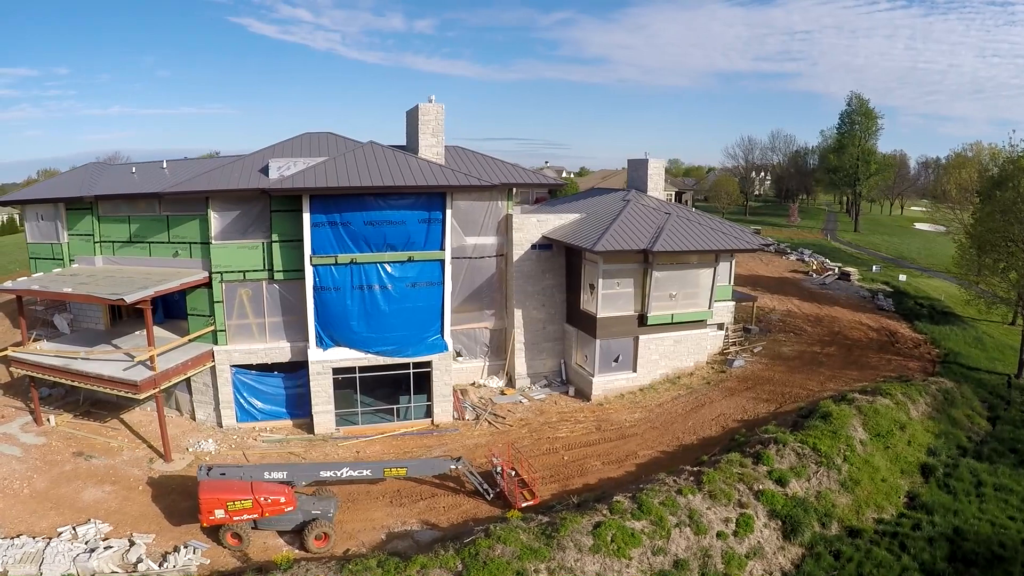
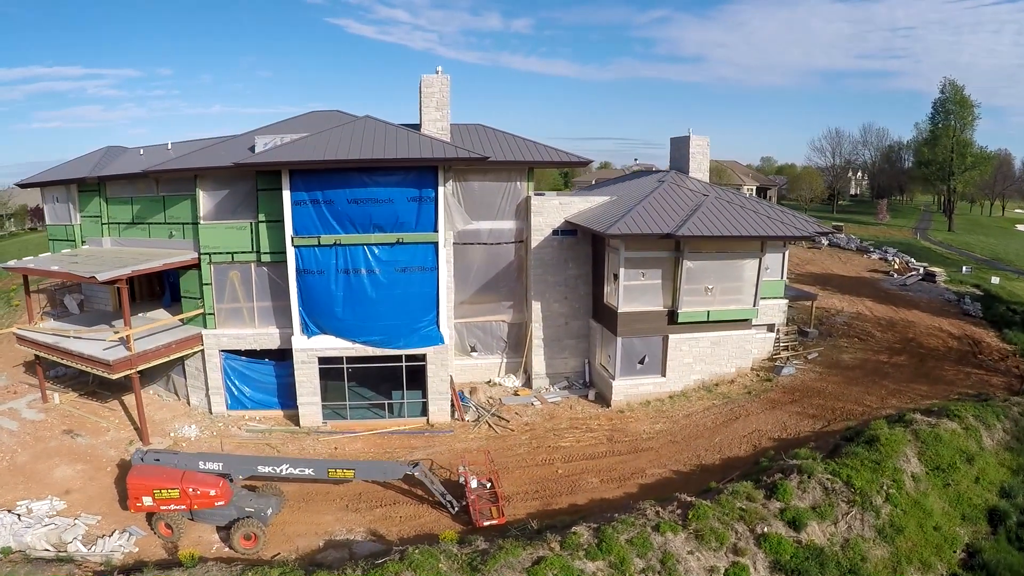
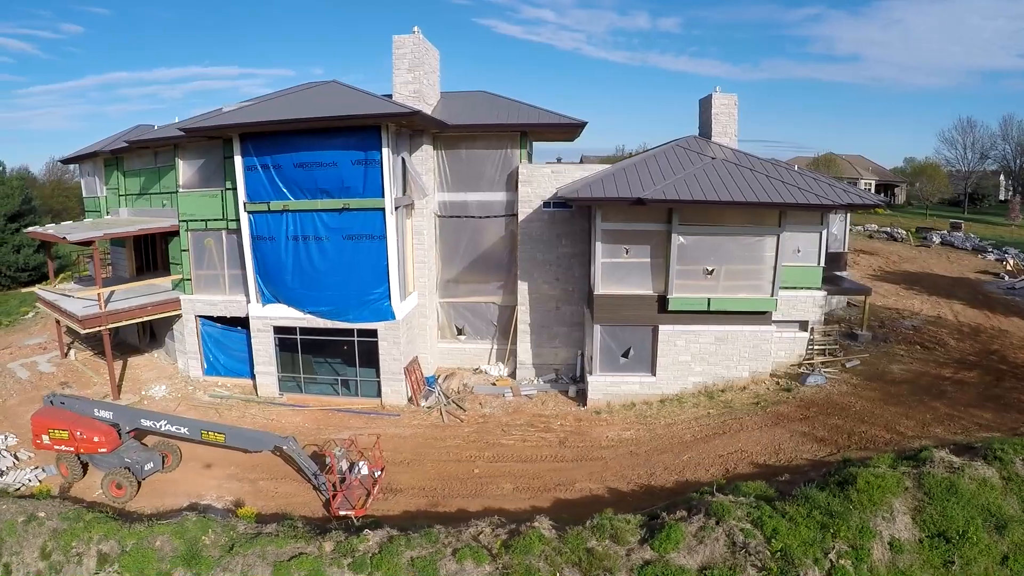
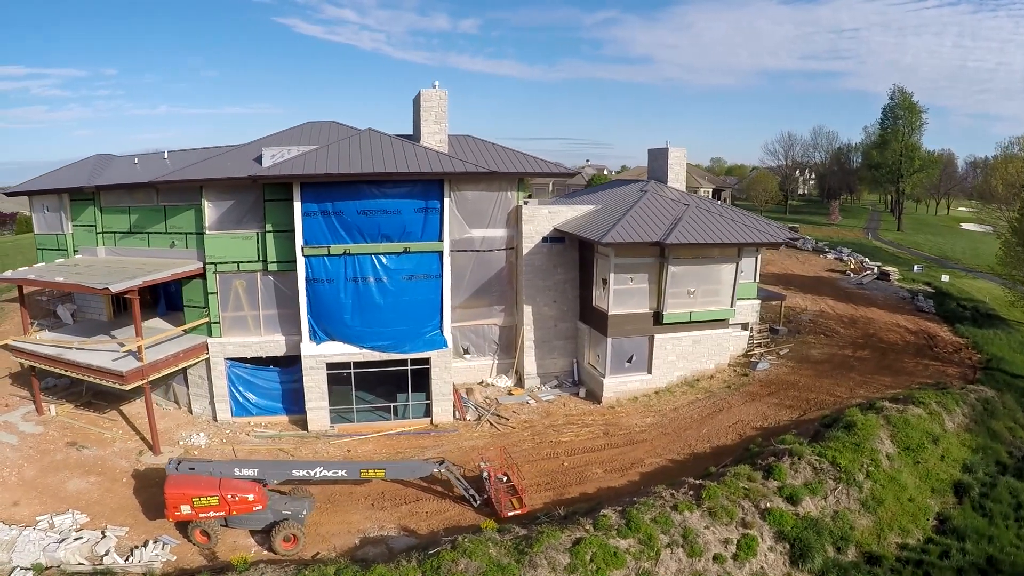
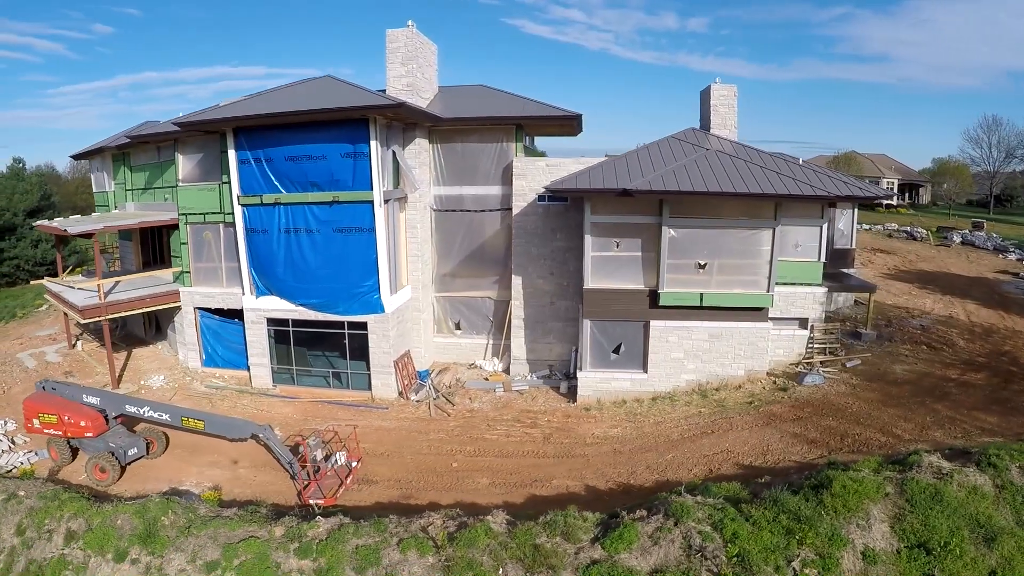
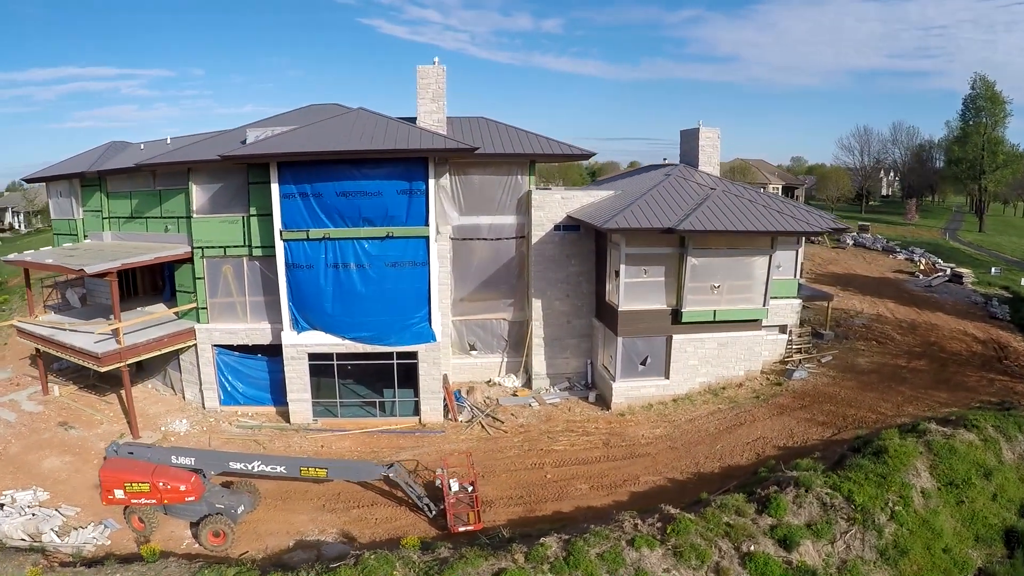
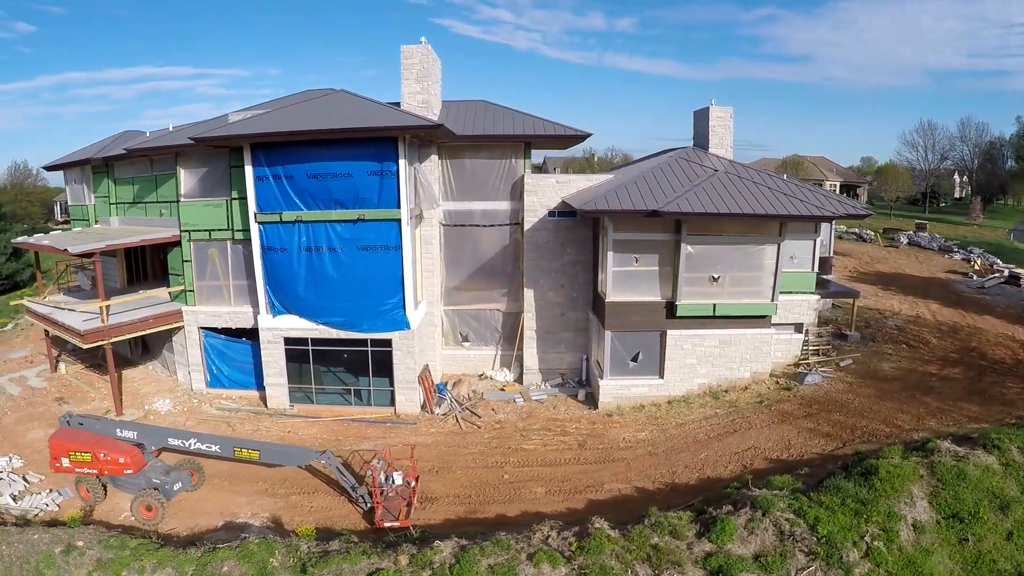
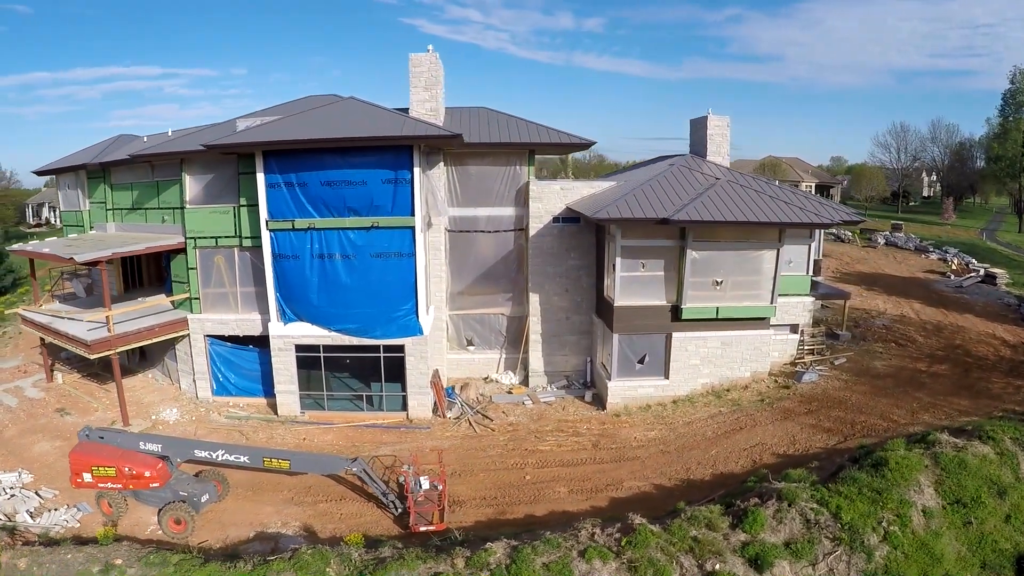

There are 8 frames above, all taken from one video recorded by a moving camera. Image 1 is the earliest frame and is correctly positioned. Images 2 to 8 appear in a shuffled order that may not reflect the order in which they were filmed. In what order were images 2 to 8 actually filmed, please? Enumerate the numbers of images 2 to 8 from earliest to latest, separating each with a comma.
4, 2, 6, 8, 7, 3, 5
